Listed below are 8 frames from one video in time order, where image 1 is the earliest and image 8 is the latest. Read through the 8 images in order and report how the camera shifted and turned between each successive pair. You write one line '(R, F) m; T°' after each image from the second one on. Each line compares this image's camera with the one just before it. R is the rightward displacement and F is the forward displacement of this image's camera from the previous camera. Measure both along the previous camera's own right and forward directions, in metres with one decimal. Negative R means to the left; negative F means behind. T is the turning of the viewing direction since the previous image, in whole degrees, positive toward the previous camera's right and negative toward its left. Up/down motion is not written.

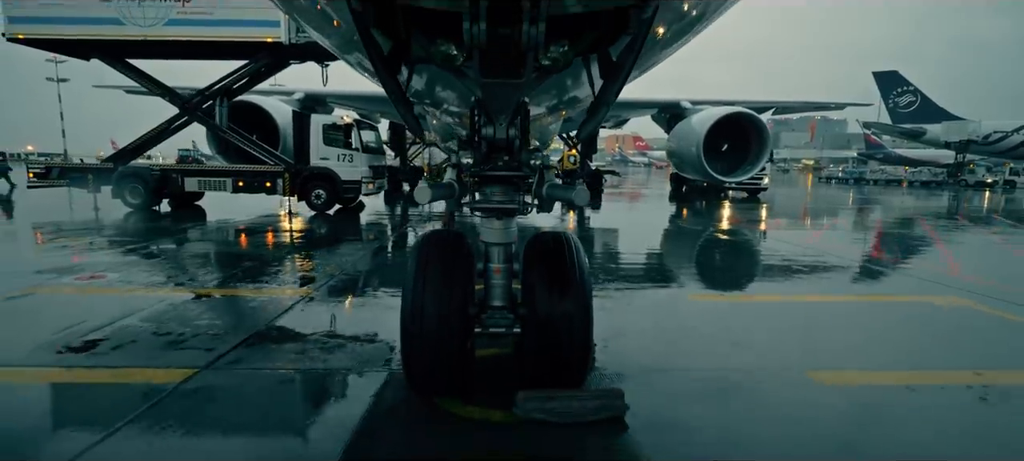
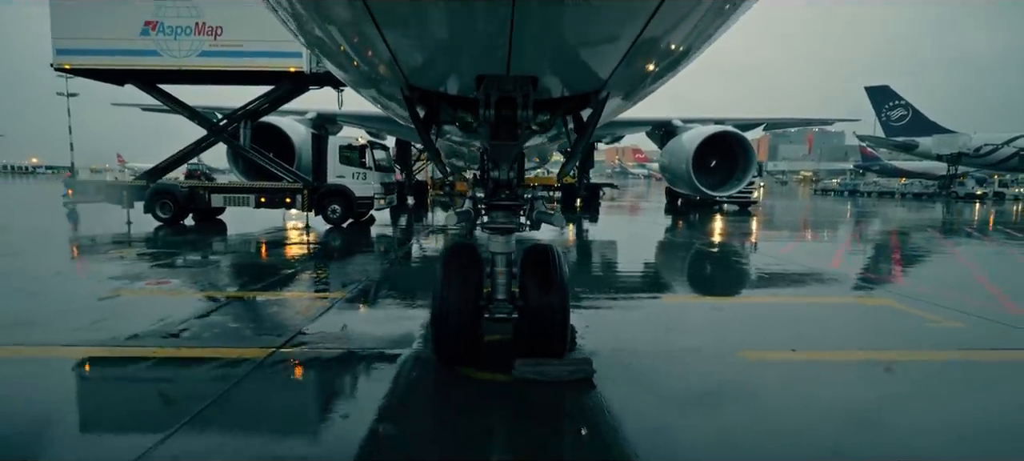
(0.0, -0.6) m; 0°
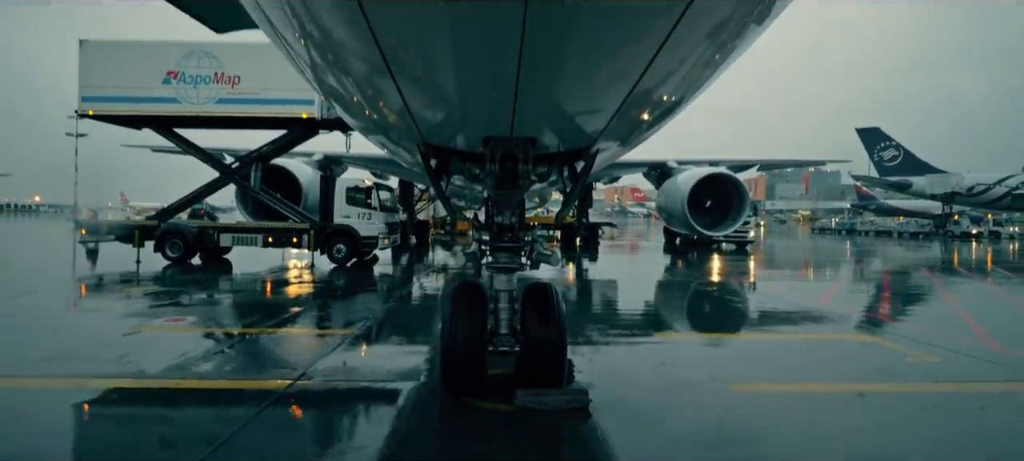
(0.0, -0.2) m; 0°
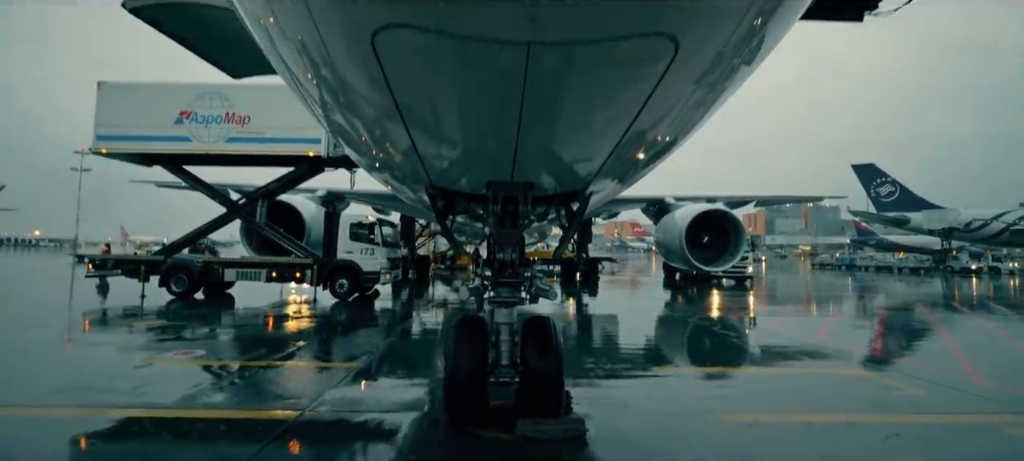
(0.0, -0.1) m; 0°
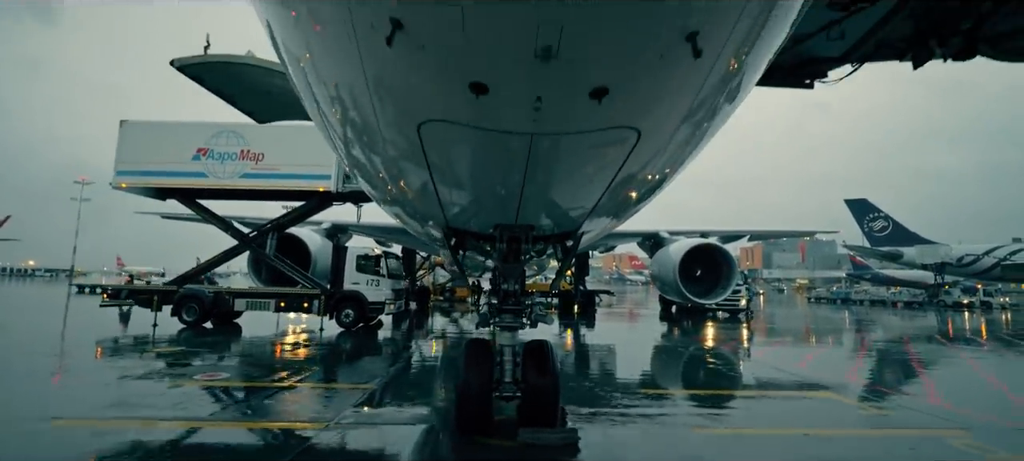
(0.0, -0.4) m; 0°
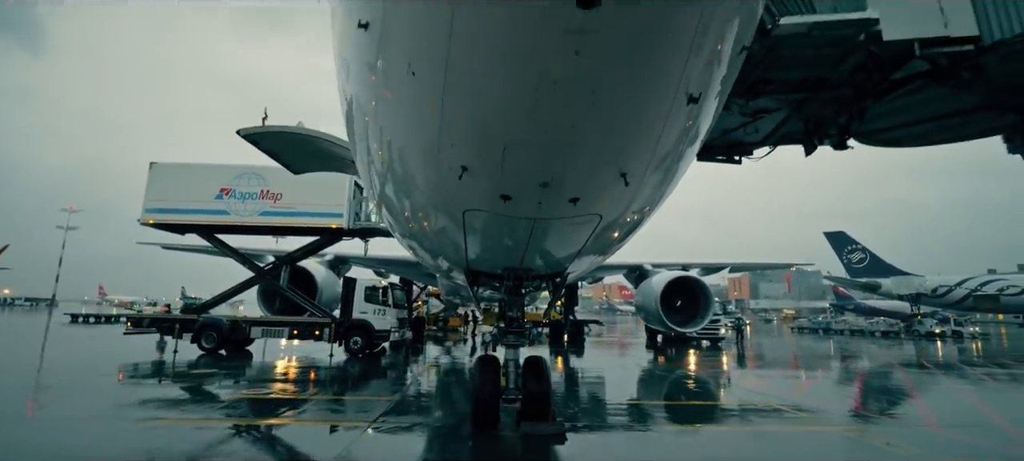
(-0.1, -0.9) m; +1°
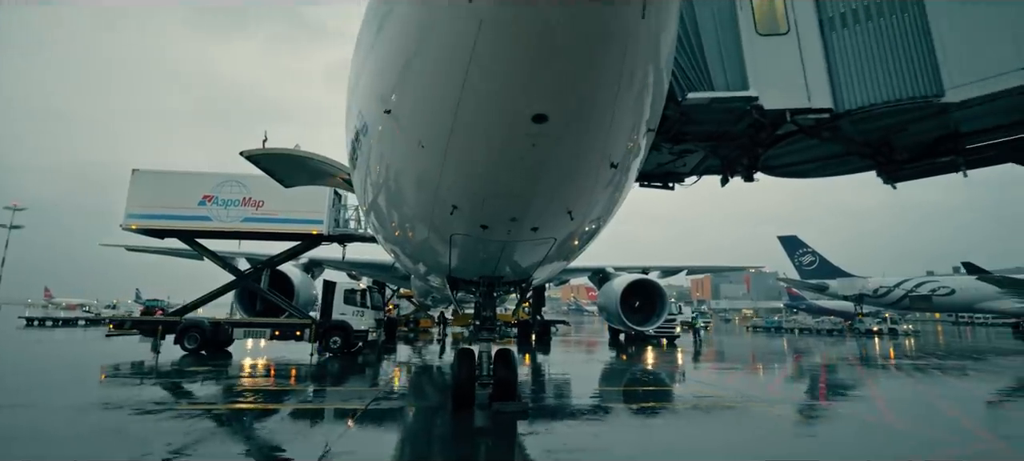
(0.0, -0.8) m; +3°
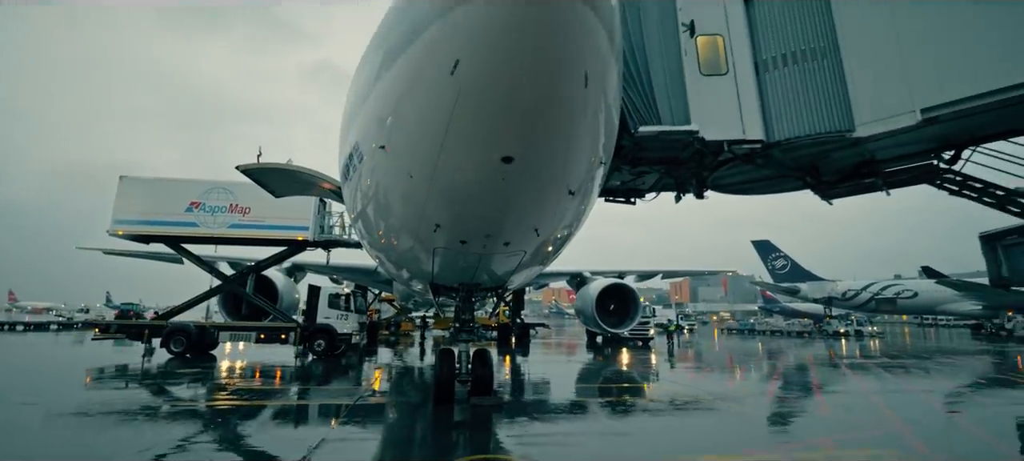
(0.0, -0.5) m; +2°
